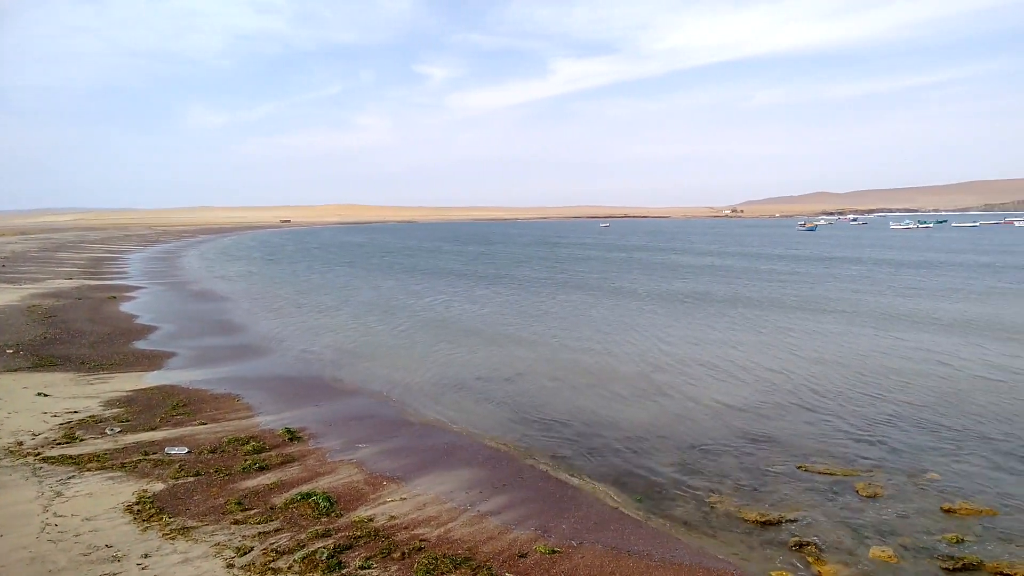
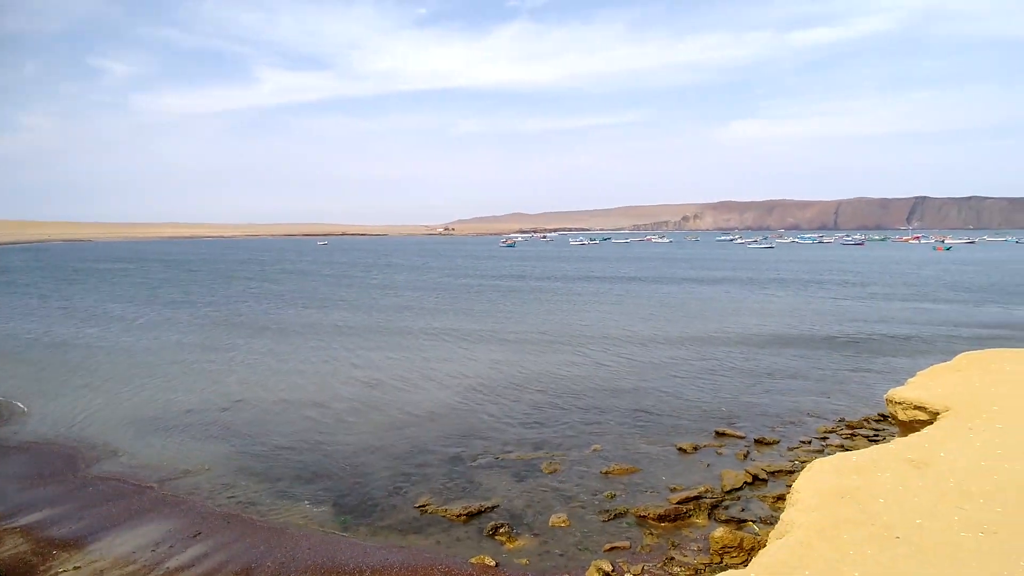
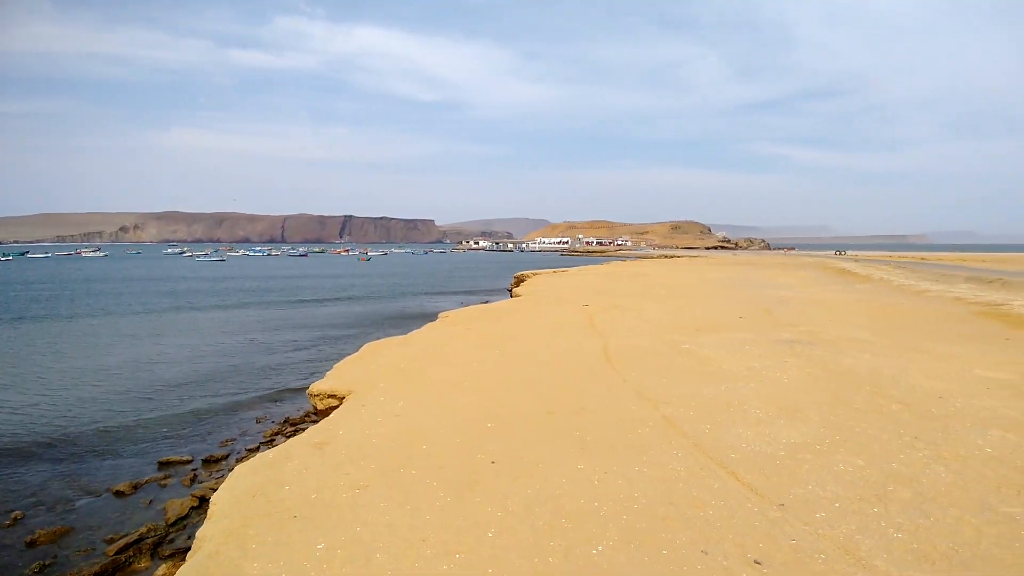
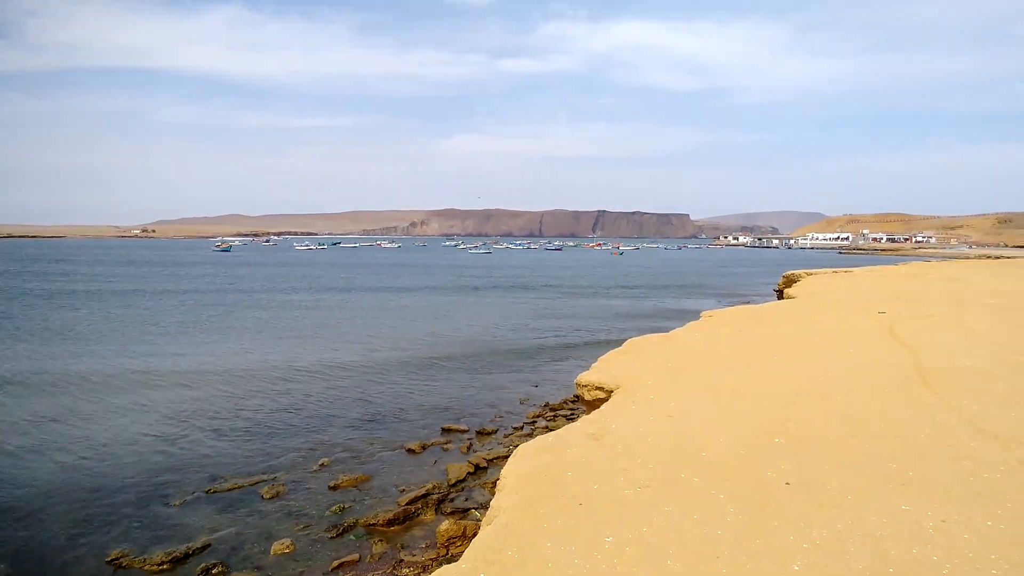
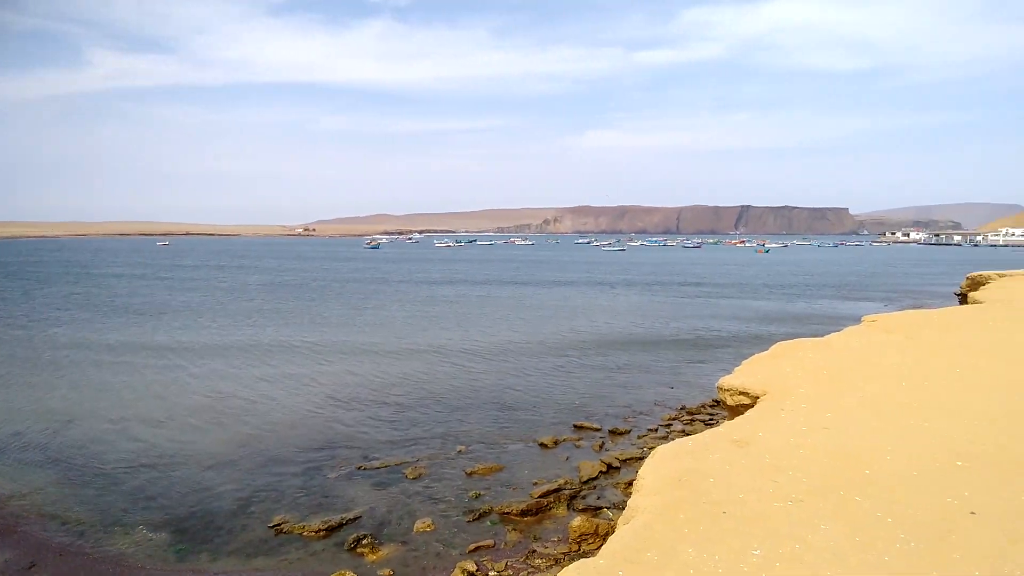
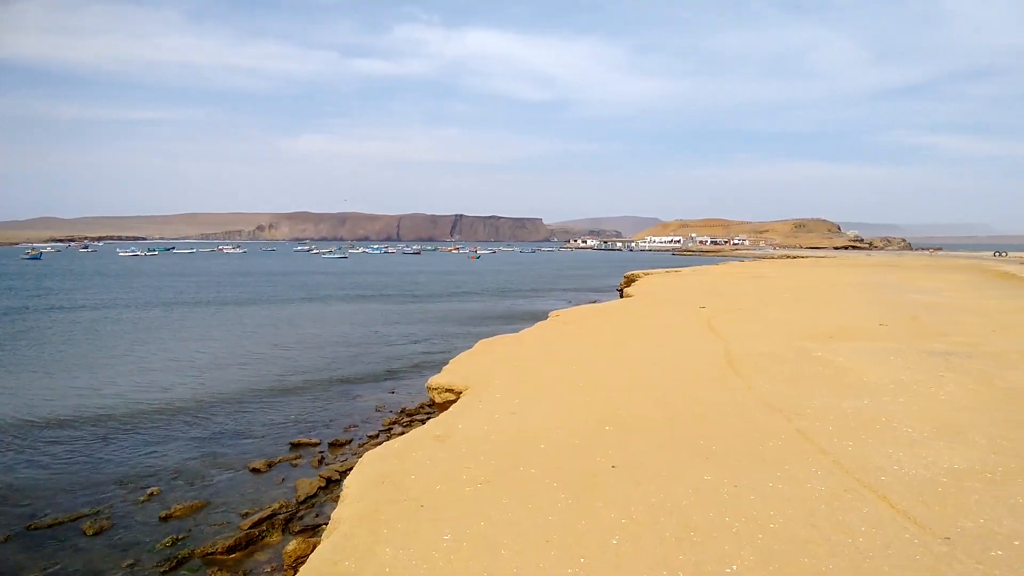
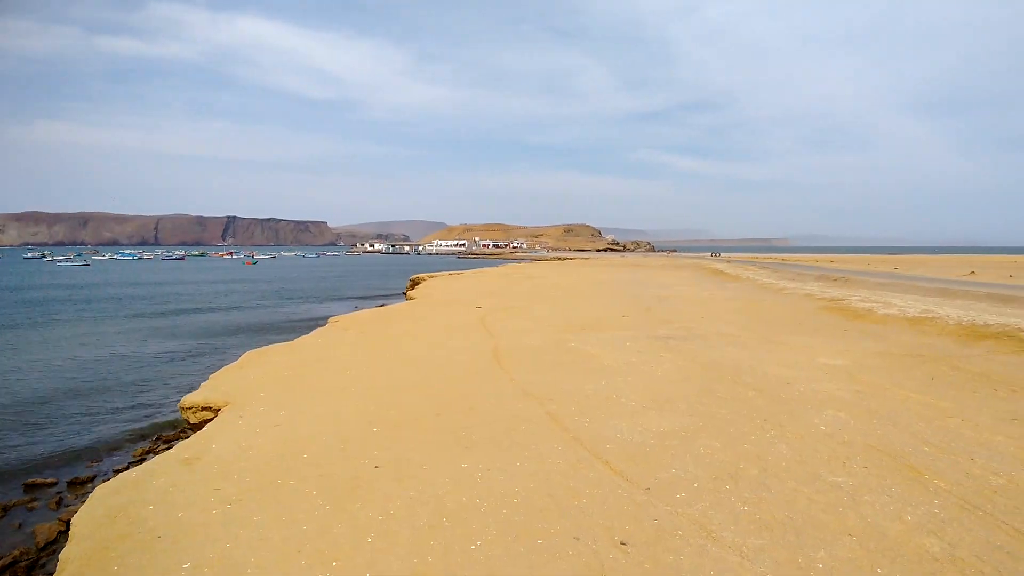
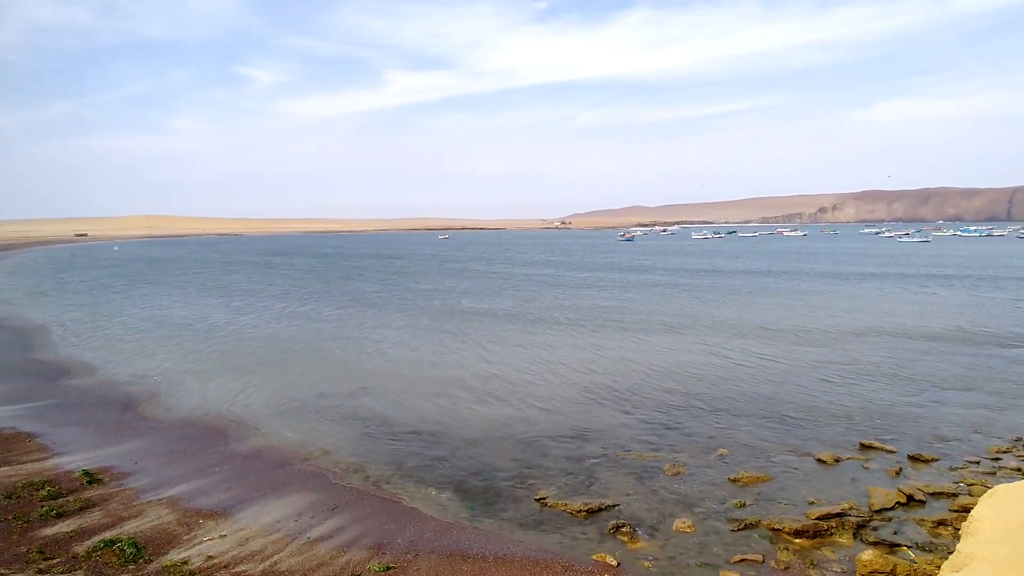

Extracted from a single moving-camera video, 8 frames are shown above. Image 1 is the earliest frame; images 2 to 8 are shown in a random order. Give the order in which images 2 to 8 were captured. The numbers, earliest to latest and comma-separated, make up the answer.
8, 2, 5, 4, 6, 3, 7
